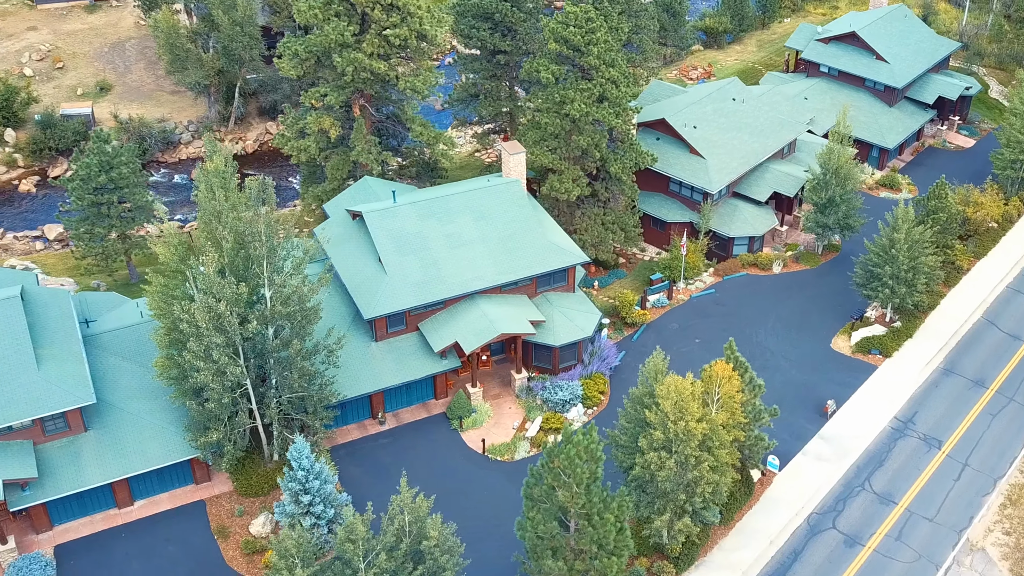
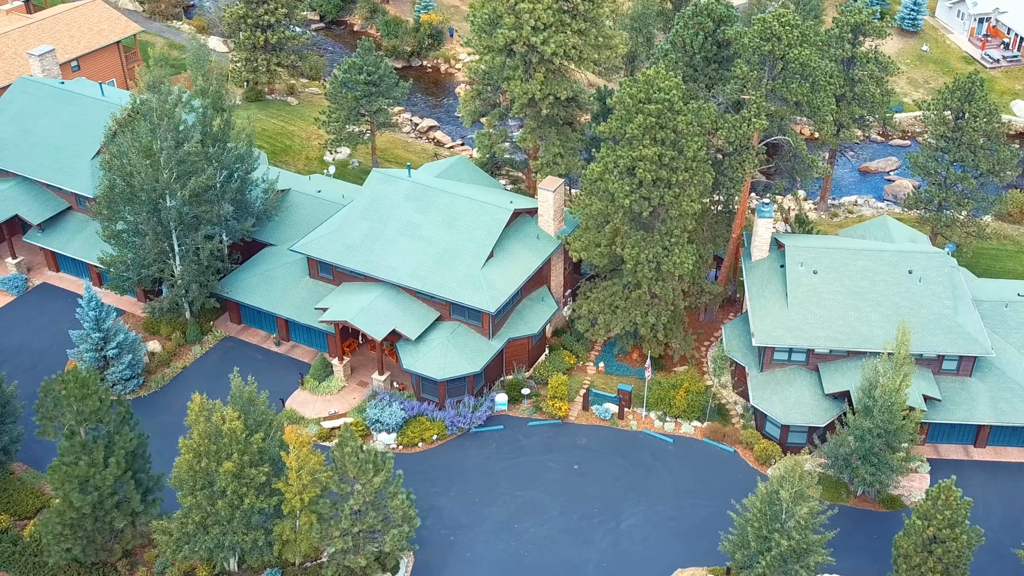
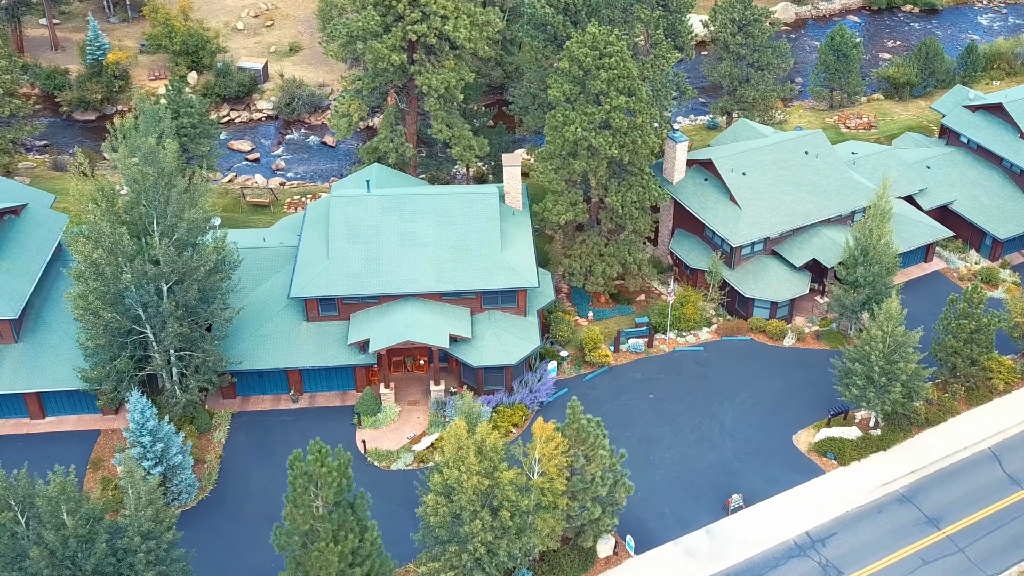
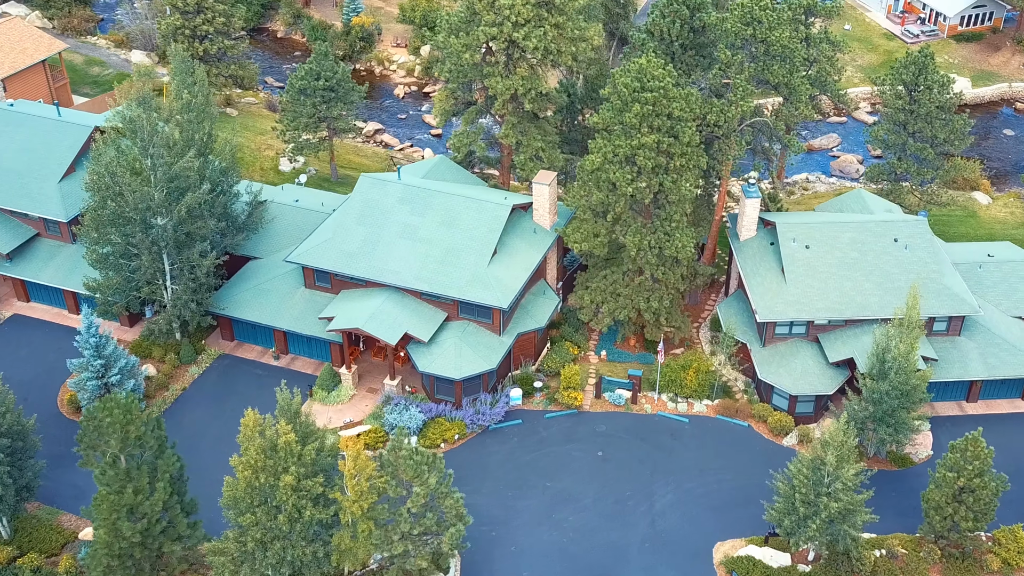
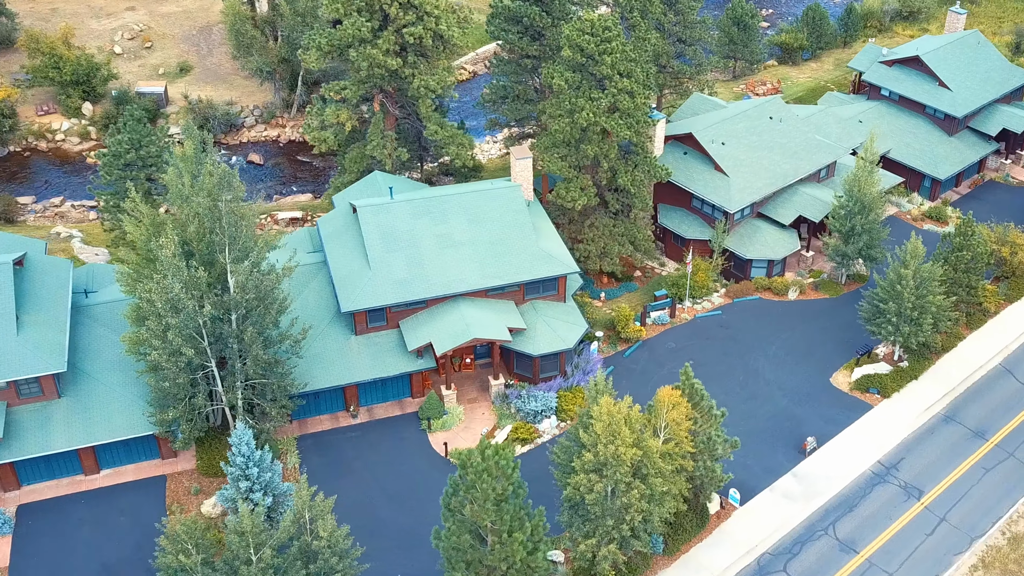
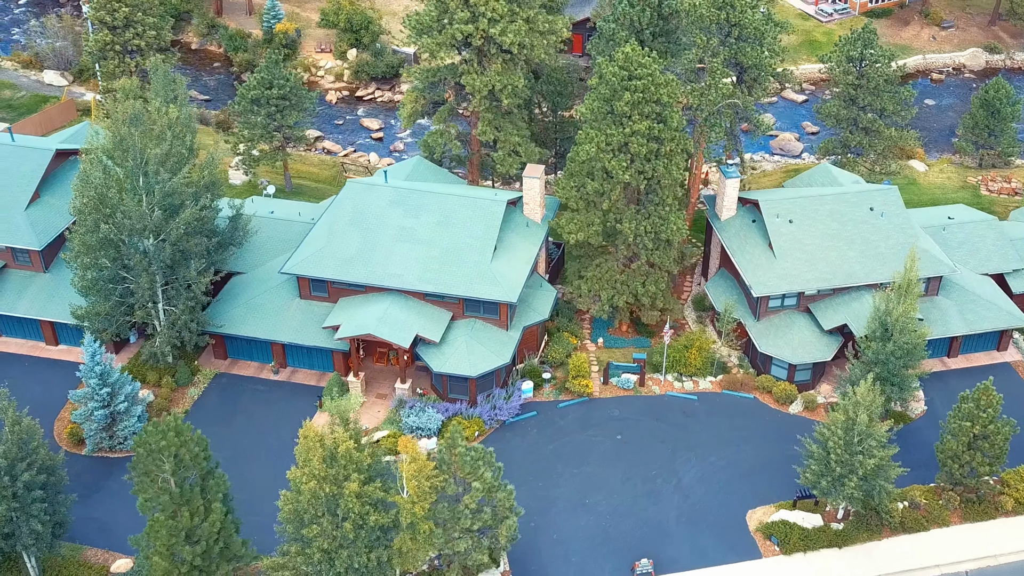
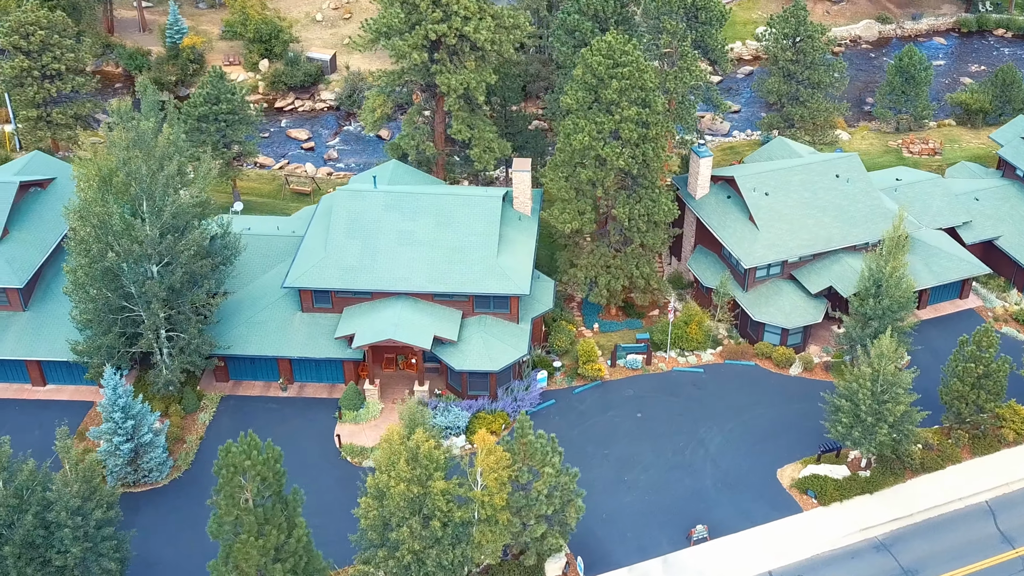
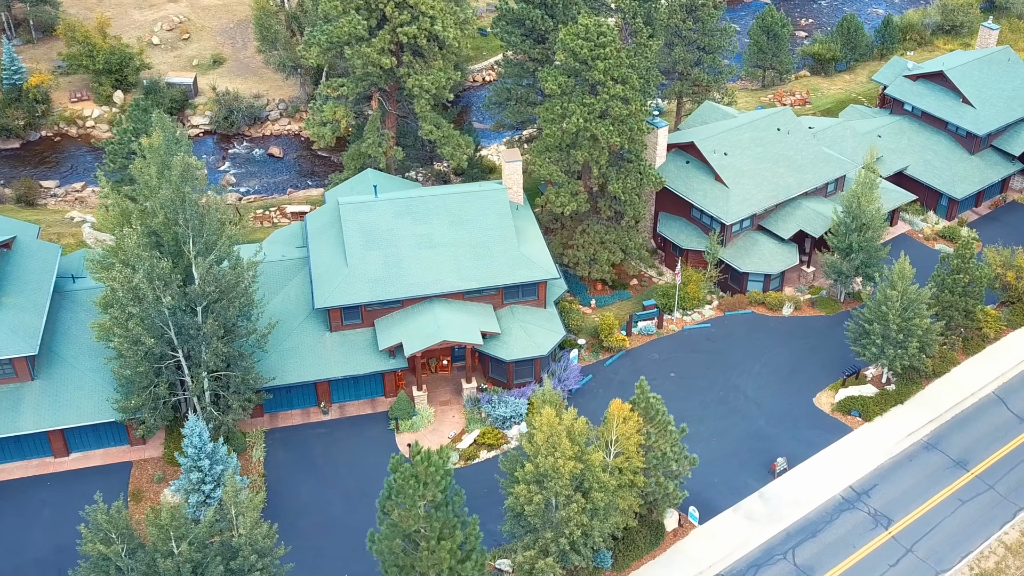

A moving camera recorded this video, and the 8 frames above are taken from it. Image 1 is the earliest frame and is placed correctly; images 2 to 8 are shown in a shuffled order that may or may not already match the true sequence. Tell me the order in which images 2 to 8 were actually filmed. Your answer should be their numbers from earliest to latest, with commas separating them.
5, 8, 3, 7, 6, 4, 2
